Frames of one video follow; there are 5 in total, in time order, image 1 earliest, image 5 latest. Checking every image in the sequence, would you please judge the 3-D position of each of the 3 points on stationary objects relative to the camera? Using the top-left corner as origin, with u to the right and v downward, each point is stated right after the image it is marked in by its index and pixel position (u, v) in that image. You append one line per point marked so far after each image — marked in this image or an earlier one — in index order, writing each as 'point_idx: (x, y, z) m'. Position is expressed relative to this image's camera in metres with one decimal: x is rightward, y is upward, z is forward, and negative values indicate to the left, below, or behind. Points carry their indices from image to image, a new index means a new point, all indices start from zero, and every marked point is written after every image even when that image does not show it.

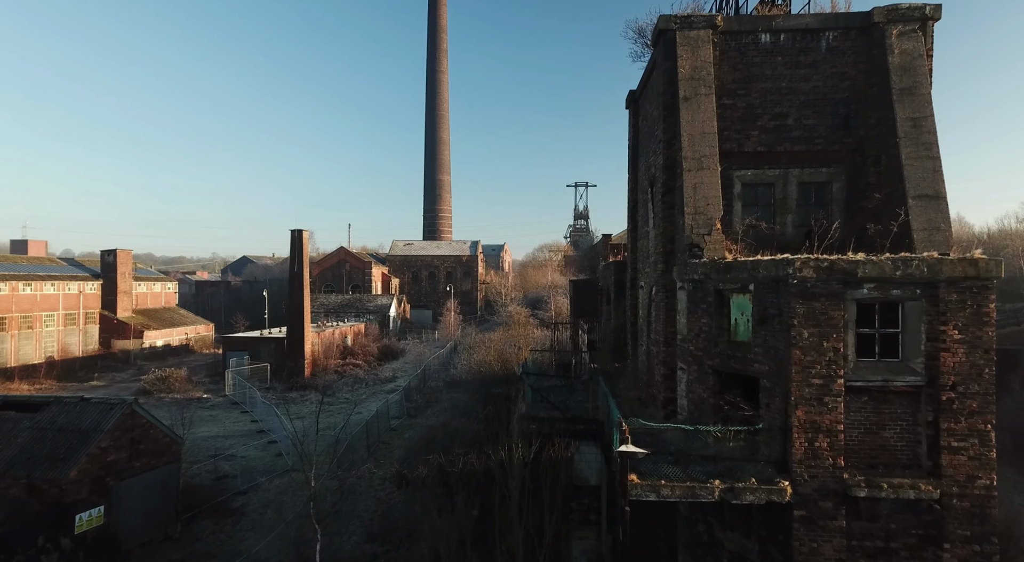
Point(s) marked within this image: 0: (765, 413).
0: (+3.6, -1.9, +7.4) m
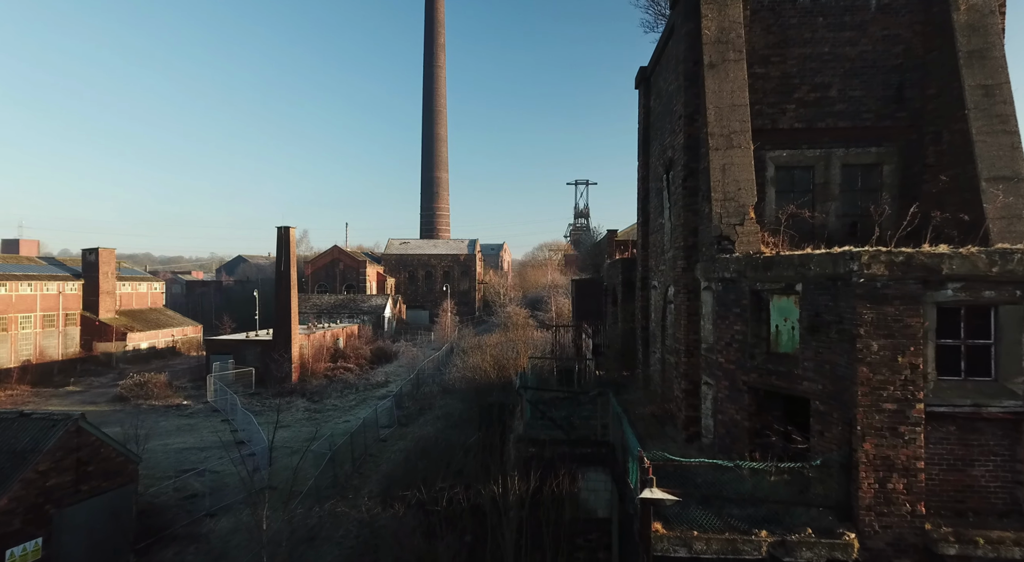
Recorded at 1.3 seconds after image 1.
0: (+3.5, -1.8, +6.0) m
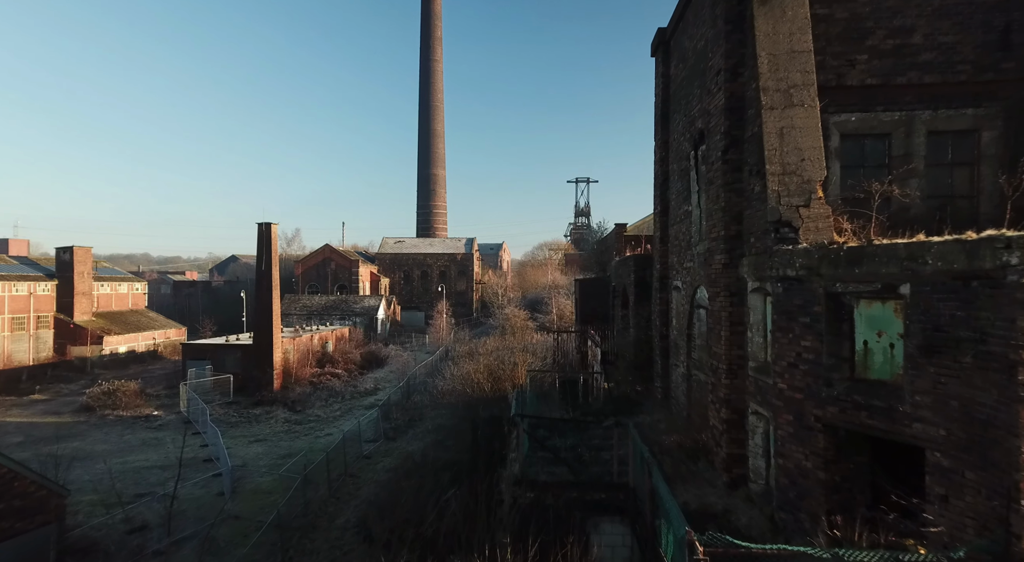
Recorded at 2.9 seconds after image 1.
0: (+3.4, -1.8, +4.2) m
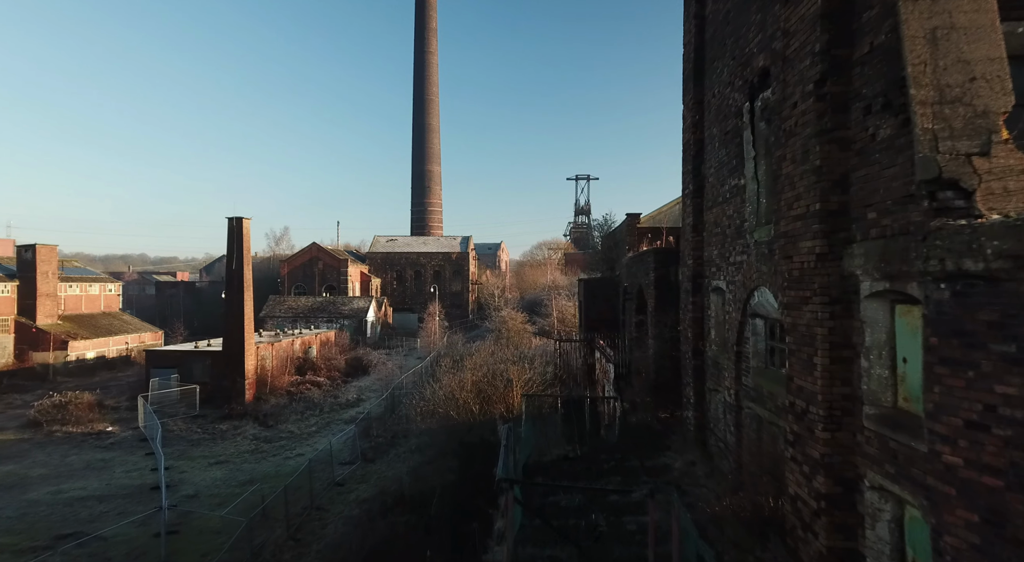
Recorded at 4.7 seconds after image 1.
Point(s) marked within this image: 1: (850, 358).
0: (+3.3, -1.8, +1.9) m
1: (+2.7, -0.6, +4.3) m
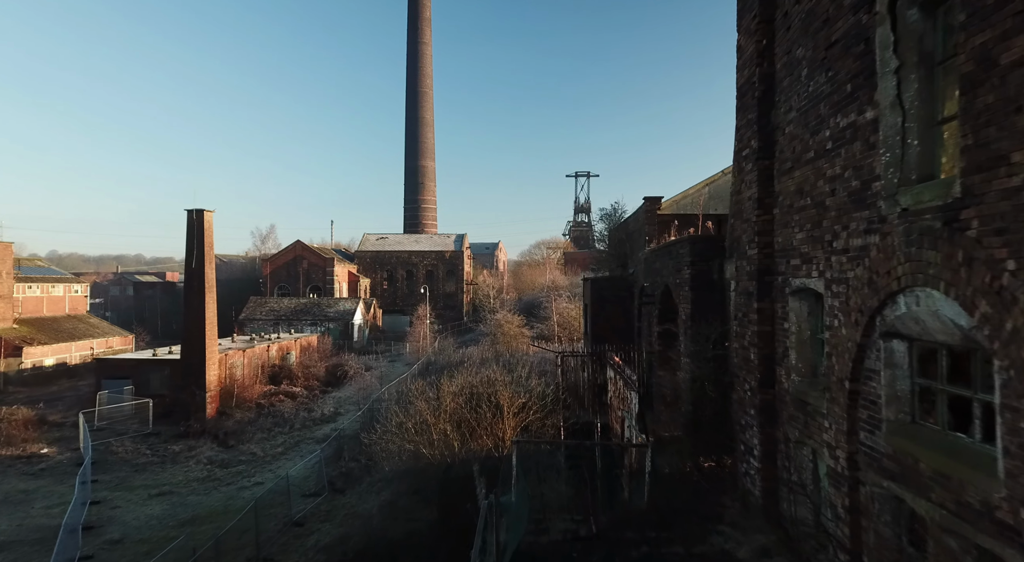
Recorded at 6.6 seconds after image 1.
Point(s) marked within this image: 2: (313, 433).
0: (+3.1, -1.8, -0.7) m
1: (+2.6, -0.6, +1.8) m
2: (-7.2, -5.5, +19.2) m
